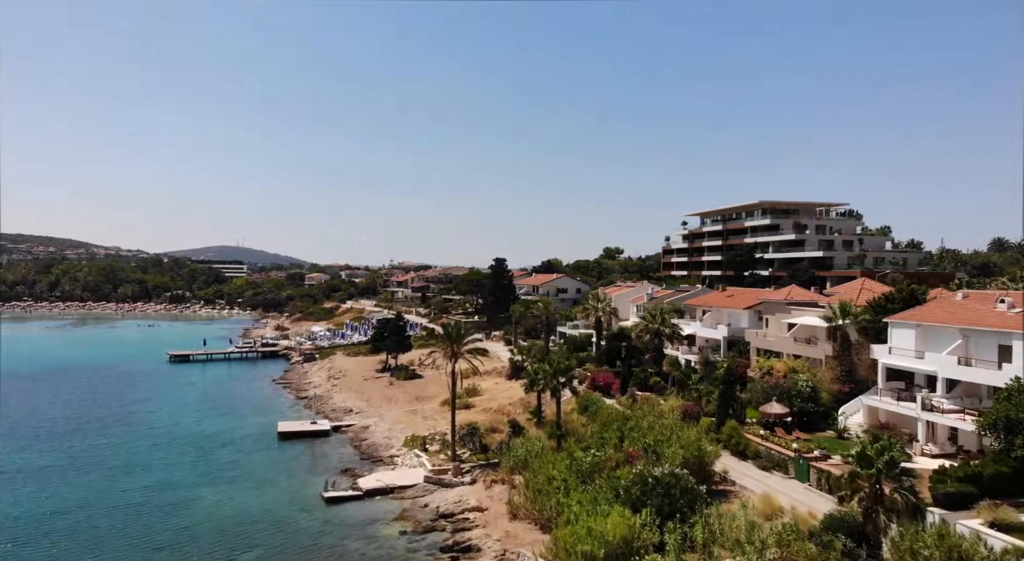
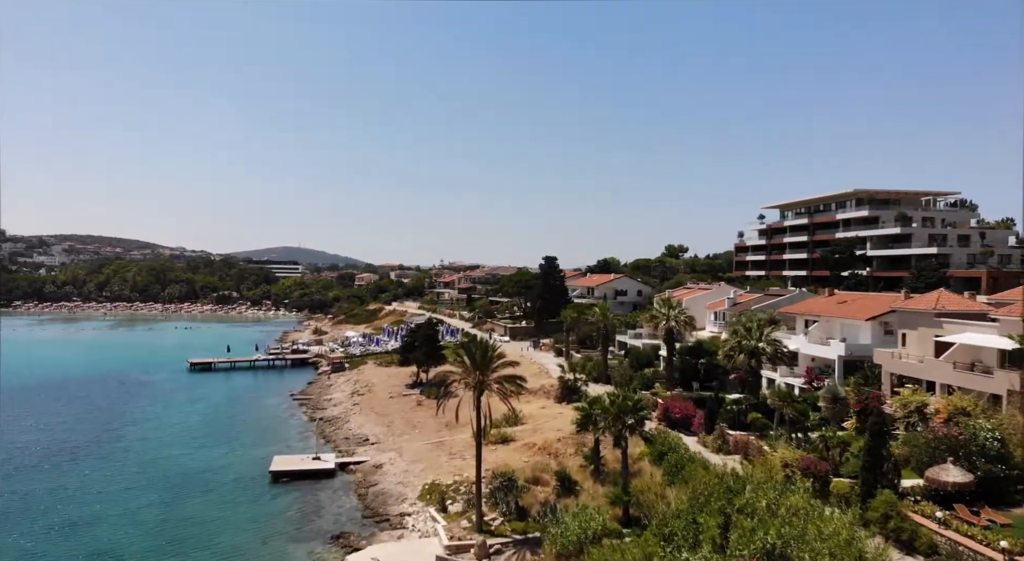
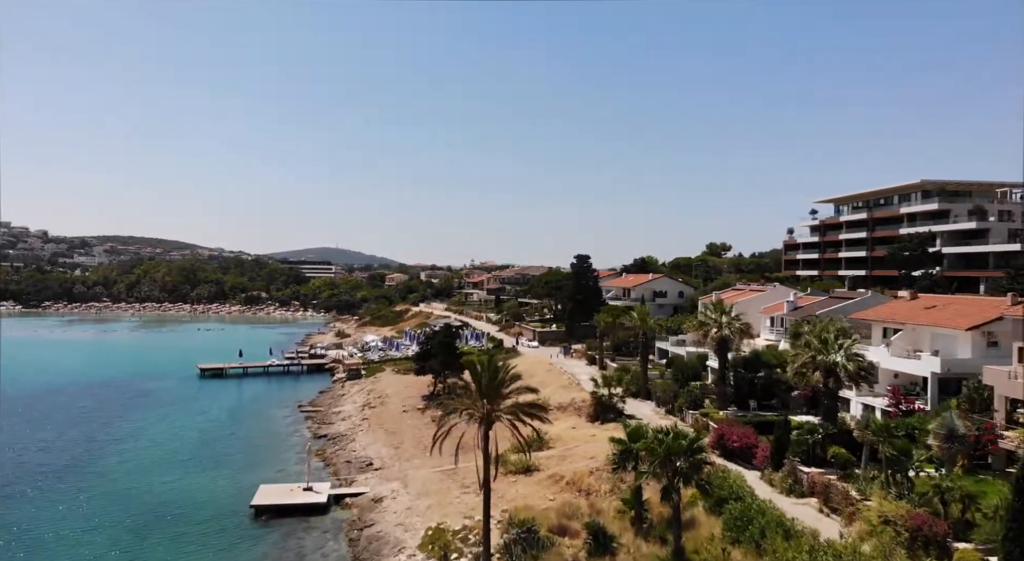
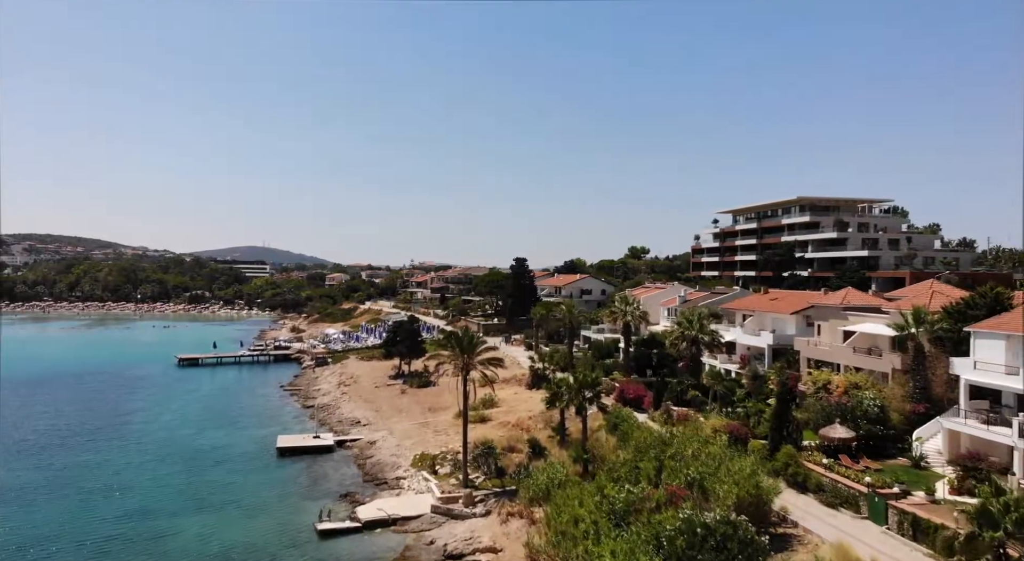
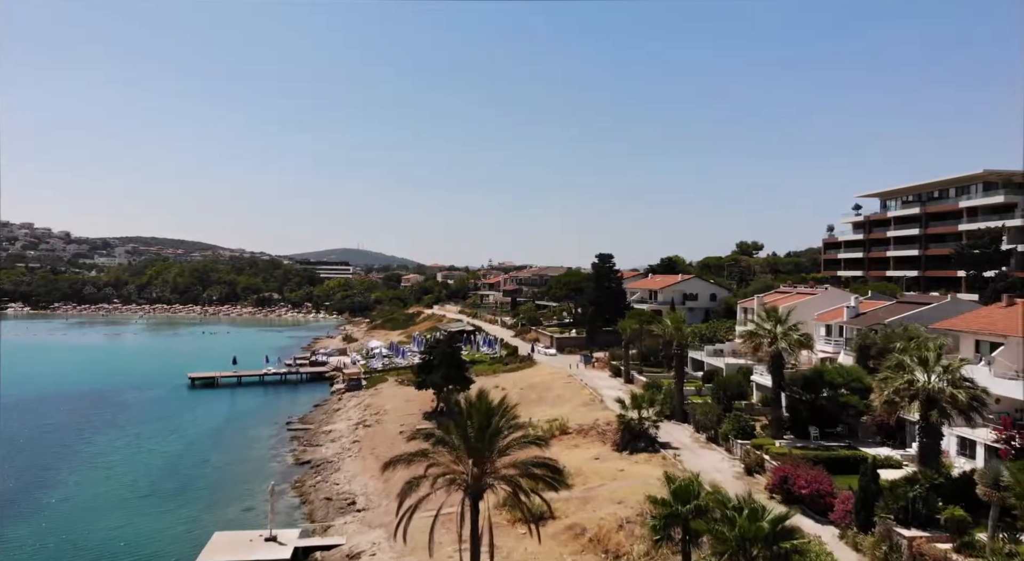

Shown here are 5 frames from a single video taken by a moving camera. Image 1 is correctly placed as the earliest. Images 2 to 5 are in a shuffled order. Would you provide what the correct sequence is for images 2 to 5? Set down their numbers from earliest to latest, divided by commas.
4, 2, 3, 5
